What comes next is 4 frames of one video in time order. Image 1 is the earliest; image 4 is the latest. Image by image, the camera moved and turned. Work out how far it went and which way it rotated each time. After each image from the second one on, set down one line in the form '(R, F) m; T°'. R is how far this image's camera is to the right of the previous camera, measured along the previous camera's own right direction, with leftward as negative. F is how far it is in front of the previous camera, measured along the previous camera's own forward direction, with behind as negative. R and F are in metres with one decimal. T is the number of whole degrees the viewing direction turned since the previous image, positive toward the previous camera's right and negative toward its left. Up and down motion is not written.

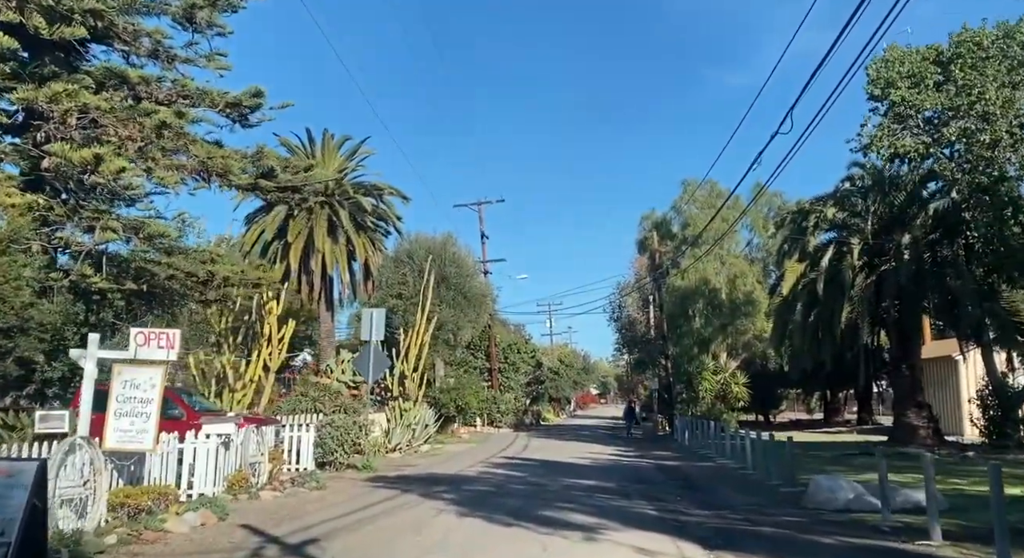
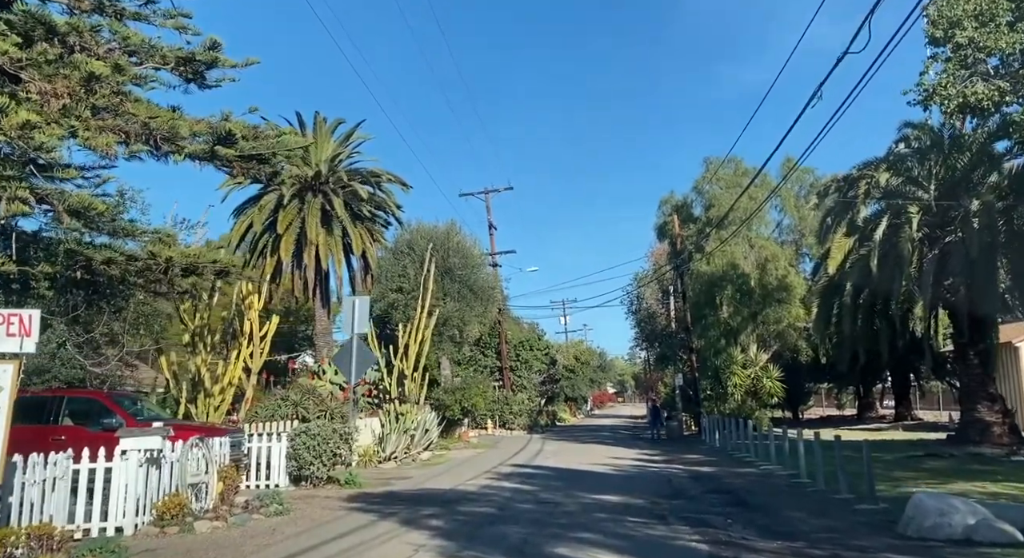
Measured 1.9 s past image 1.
(+0.2, +2.6) m; -1°
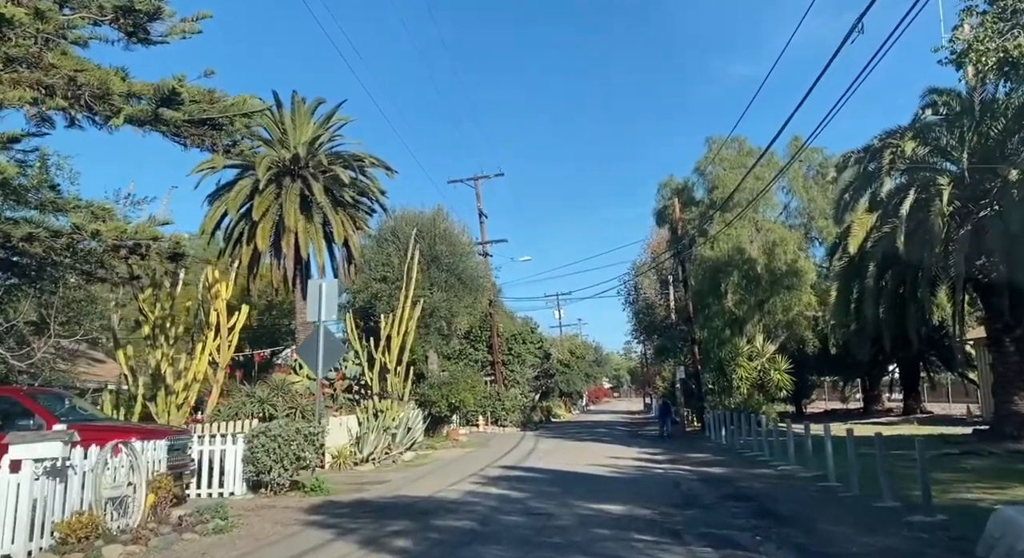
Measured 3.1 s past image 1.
(+0.2, +1.7) m; 0°
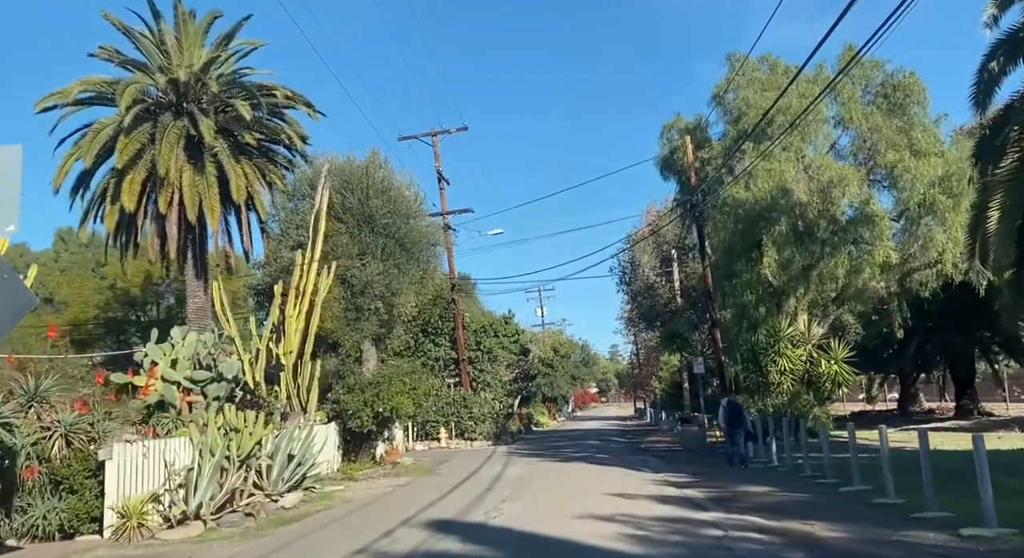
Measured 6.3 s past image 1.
(+0.8, +7.3) m; +1°
